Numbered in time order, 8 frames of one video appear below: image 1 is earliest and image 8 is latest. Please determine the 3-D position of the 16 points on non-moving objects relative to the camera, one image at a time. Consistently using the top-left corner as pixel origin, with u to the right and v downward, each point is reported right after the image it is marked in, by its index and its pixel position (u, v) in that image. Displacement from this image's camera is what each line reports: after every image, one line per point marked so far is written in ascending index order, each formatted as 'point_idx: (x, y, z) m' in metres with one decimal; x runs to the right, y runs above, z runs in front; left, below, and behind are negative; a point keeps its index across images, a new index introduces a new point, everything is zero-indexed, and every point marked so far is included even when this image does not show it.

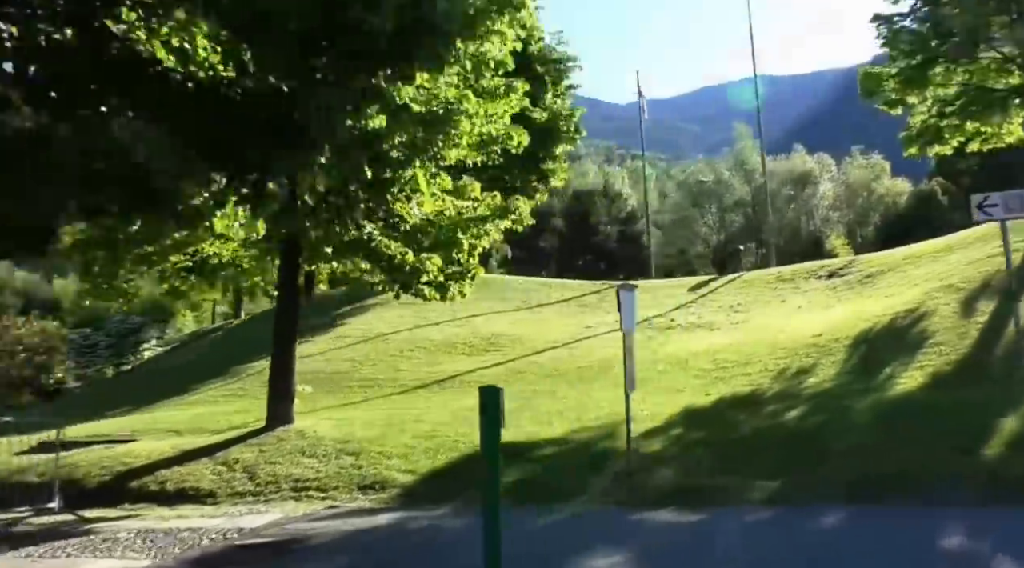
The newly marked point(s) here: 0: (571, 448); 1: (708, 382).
0: (+0.9, -2.0, +11.3) m
1: (+3.1, -1.5, +15.4) m
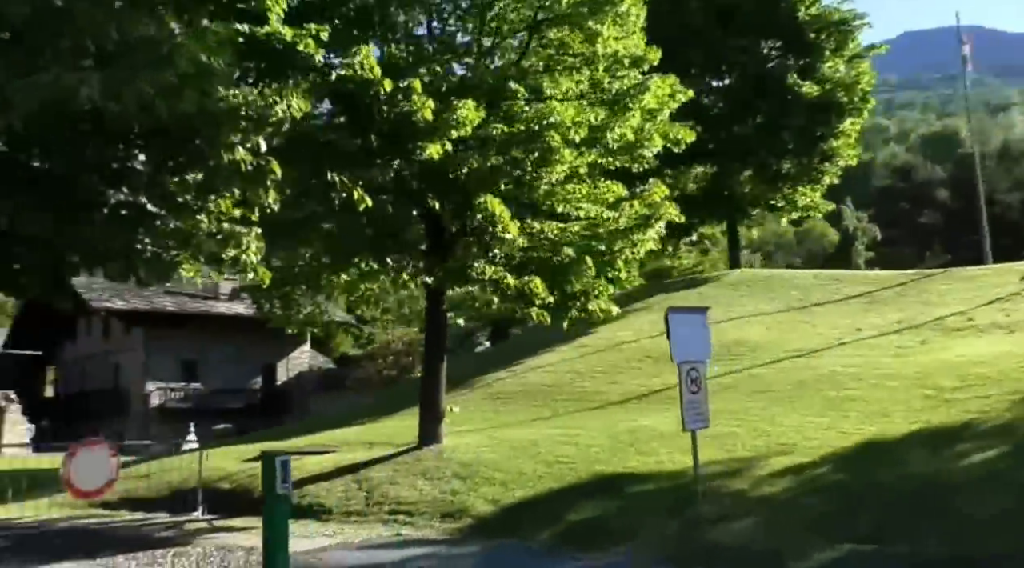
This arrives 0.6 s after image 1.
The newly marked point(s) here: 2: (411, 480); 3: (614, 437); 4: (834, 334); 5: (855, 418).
0: (+2.0, -2.2, +10.3) m
1: (+5.7, -1.5, +13.0) m
2: (-1.3, -2.5, +11.5) m
3: (+1.4, -2.2, +13.0) m
4: (+7.0, -0.8, +19.0) m
5: (+4.7, -1.7, +12.9) m
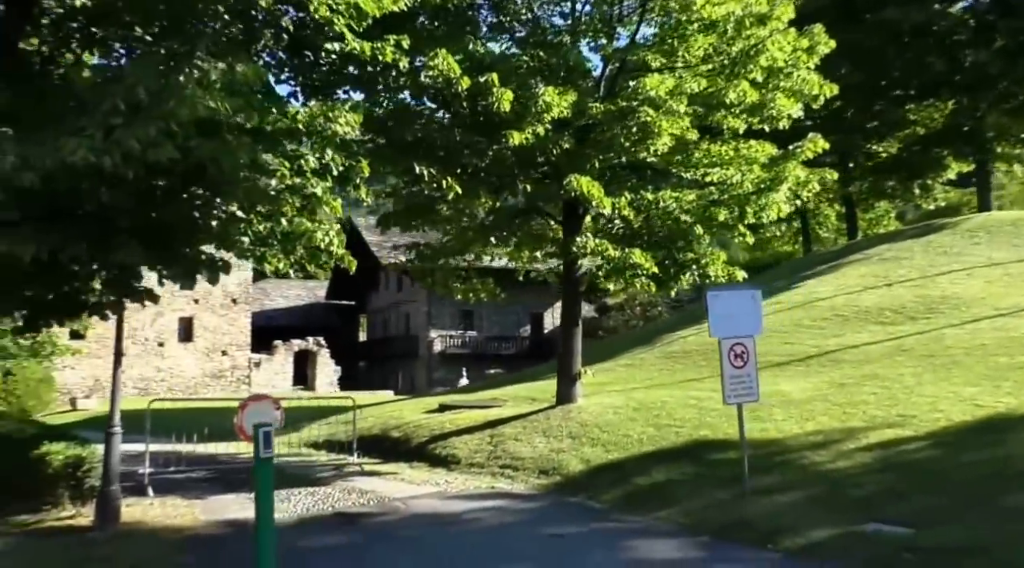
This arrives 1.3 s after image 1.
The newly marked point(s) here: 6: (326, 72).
0: (+2.9, -1.9, +10.4) m
1: (+7.3, -1.0, +11.6) m
2: (+0.2, -2.1, +12.6) m
3: (+3.3, -1.7, +13.1) m
4: (+10.4, +0.1, +16.8) m
5: (+6.3, -1.2, +11.8) m
6: (-2.1, +2.4, +10.3) m
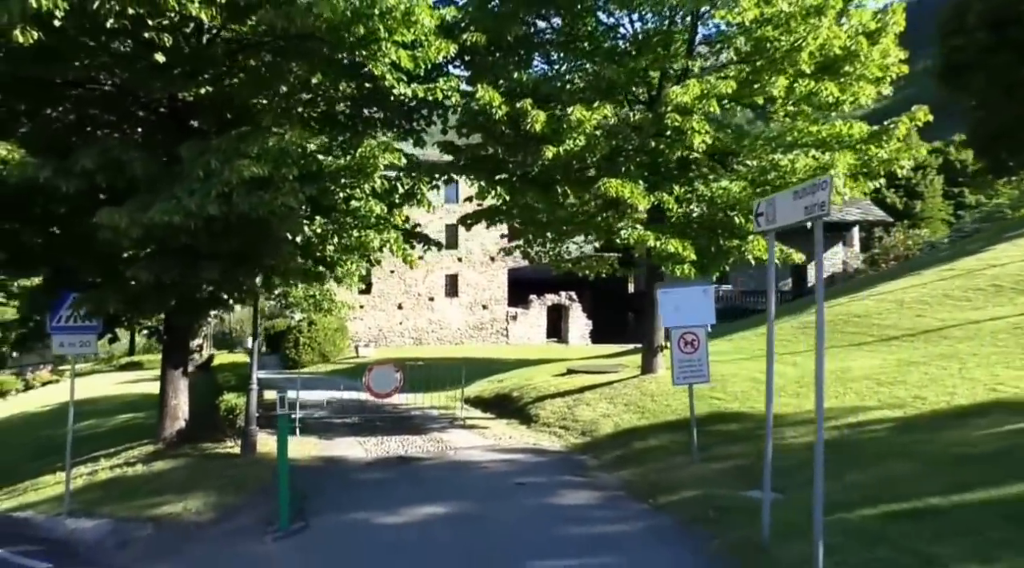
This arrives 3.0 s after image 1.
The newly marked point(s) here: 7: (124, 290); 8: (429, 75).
0: (+3.1, -1.8, +11.7) m
1: (+7.6, -0.8, +11.3) m
2: (+1.3, -1.9, +14.7) m
3: (+4.3, -1.4, +14.1) m
4: (+12.3, +0.6, +15.1) m
5: (+6.8, -1.0, +11.9) m
6: (-1.7, +2.5, +13.0) m
7: (-4.9, -0.1, +11.5) m
8: (-1.2, +3.0, +13.4) m
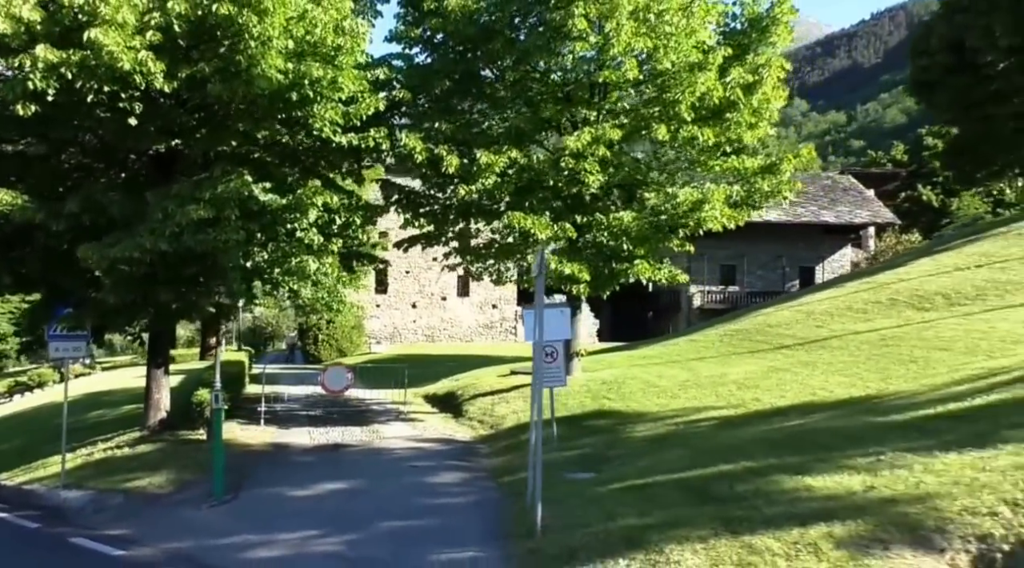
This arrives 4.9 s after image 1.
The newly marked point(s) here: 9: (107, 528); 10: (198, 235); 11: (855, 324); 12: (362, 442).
0: (+1.6, -2.1, +14.1) m
1: (+6.1, -1.1, +13.5) m
2: (0.0, -2.2, +17.1) m
3: (+3.0, -1.7, +16.4) m
4: (+11.0, +0.3, +17.0) m
5: (+5.3, -1.3, +14.1) m
6: (-3.1, +2.2, +15.6) m
7: (-6.3, -0.3, +14.3) m
8: (-2.6, +2.8, +15.9) m
9: (-5.2, -3.1, +11.8) m
10: (-4.5, +0.7, +13.1) m
11: (+6.8, -0.8, +18.3) m
12: (-2.5, -2.7, +15.5) m
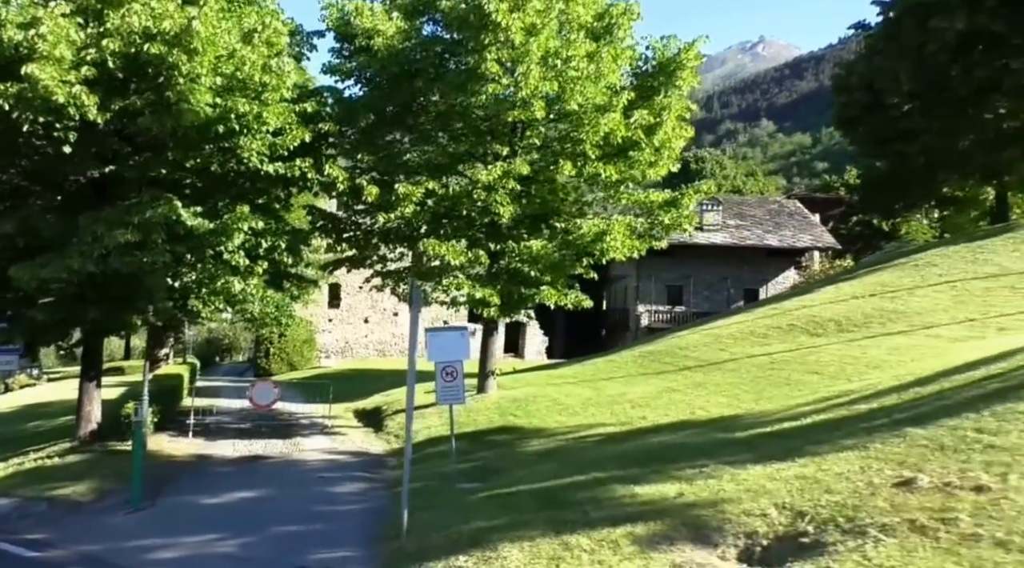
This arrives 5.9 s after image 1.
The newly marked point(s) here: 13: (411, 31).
0: (+0.1, -2.5, +15.2) m
1: (+4.6, -1.6, +14.7) m
2: (-1.6, -2.6, +18.2) m
3: (+1.4, -2.2, +17.6) m
4: (+9.4, -0.3, +18.5) m
5: (+3.8, -1.8, +15.3) m
6: (-4.6, +1.9, +16.6) m
7: (-7.8, -0.6, +15.2) m
8: (-4.1, +2.4, +17.0) m
9: (-6.7, -3.4, +12.7) m
10: (-5.9, +0.4, +14.0) m
11: (+5.1, -1.3, +19.6) m
12: (-4.1, -3.0, +16.5) m
13: (-2.0, +5.1, +18.5) m
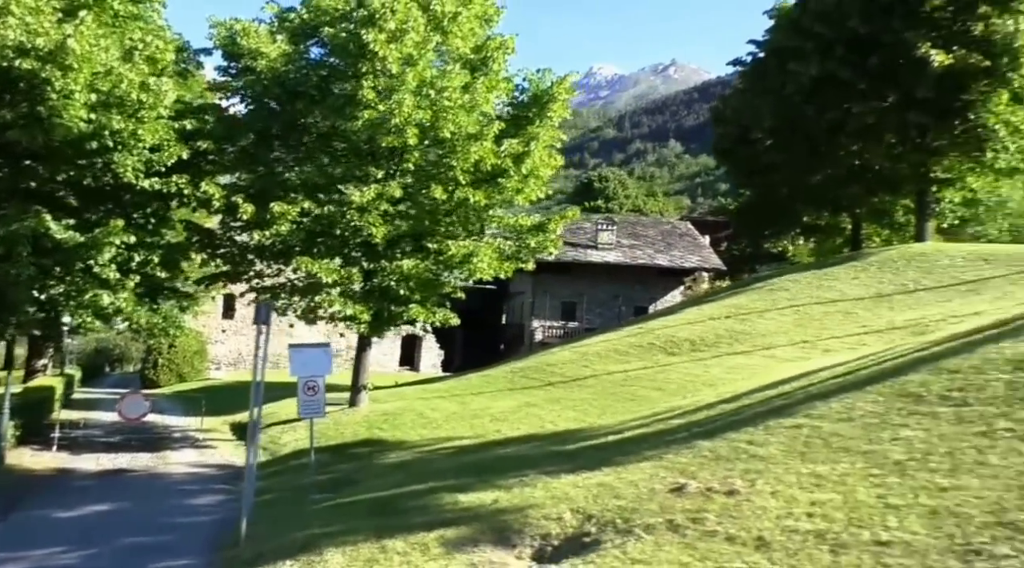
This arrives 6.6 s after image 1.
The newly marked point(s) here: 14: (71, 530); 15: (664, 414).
0: (-2.3, -2.8, +15.9) m
1: (+2.3, -2.0, +16.0) m
2: (-4.3, -3.0, +18.8) m
3: (-1.2, -2.6, +18.4) m
4: (+6.7, -0.9, +20.1) m
5: (+1.4, -2.2, +16.5) m
6: (-7.1, +1.6, +17.0) m
7: (-10.1, -0.8, +15.2) m
8: (-6.5, +2.1, +17.4) m
9: (-8.8, -3.6, +12.8) m
10: (-8.1, +0.2, +14.3) m
11: (+2.3, -1.8, +20.8) m
12: (-6.6, -3.3, +16.8) m
13: (-4.6, +4.7, +19.1) m
14: (-6.0, -3.3, +12.5) m
15: (+2.2, -1.9, +13.4) m
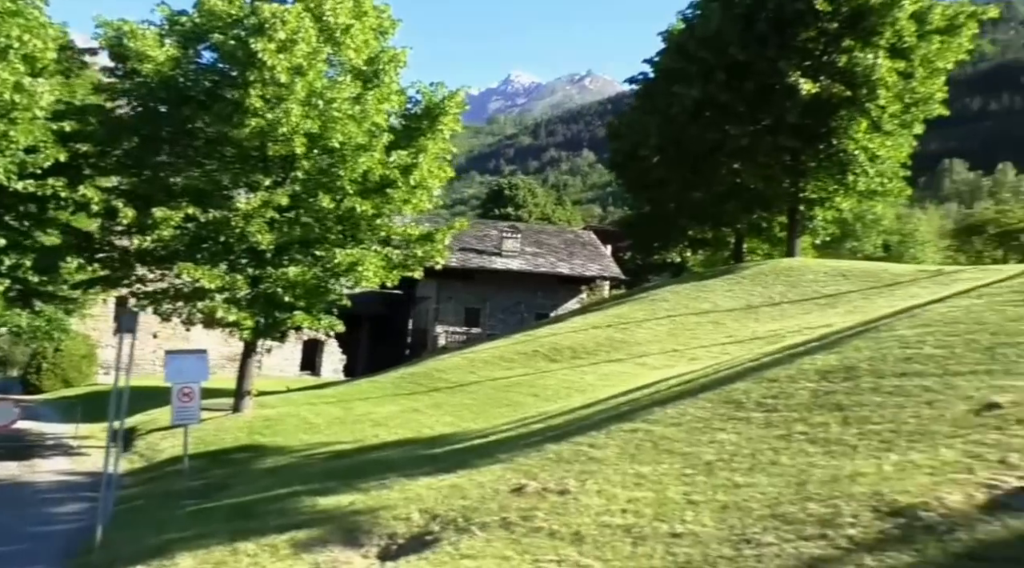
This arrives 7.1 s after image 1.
0: (-4.5, -3.0, +16.1) m
1: (+0.1, -2.2, +16.6) m
2: (-6.7, -3.1, +18.8) m
3: (-3.6, -2.7, +18.7) m
4: (+4.1, -1.2, +21.2) m
5: (-0.8, -2.4, +17.0) m
6: (-9.2, +1.5, +16.8) m
7: (-12.2, -0.8, +14.6) m
8: (-8.8, +2.0, +17.2) m
9: (-10.6, -3.6, +12.4) m
10: (-10.0, +0.1, +13.9) m
11: (-0.4, -2.0, +21.4) m
12: (-8.8, -3.4, +16.6) m
13: (-6.9, +4.6, +19.1) m
14: (-7.8, -3.4, +12.4) m
15: (+0.3, -2.1, +14.0) m
